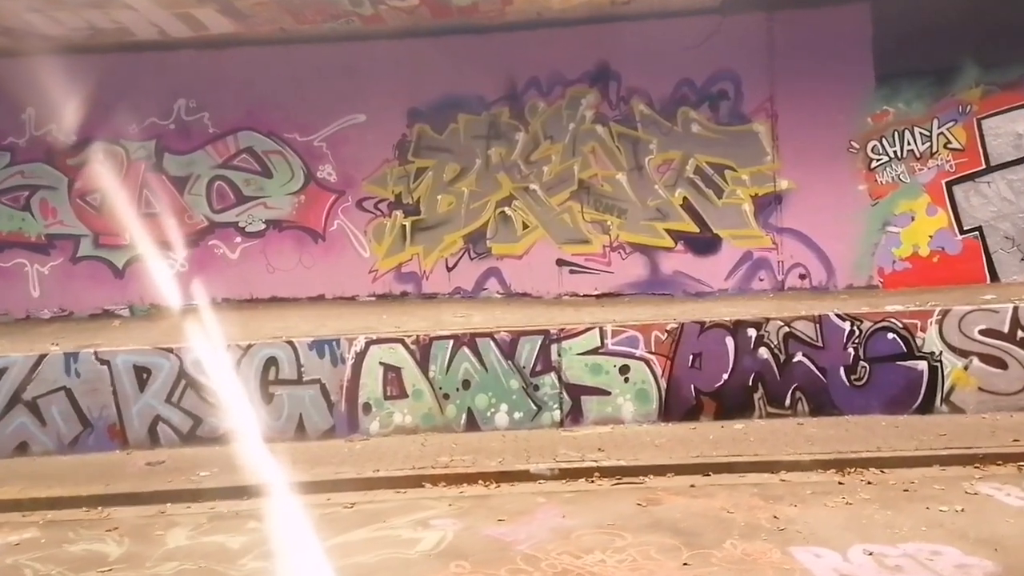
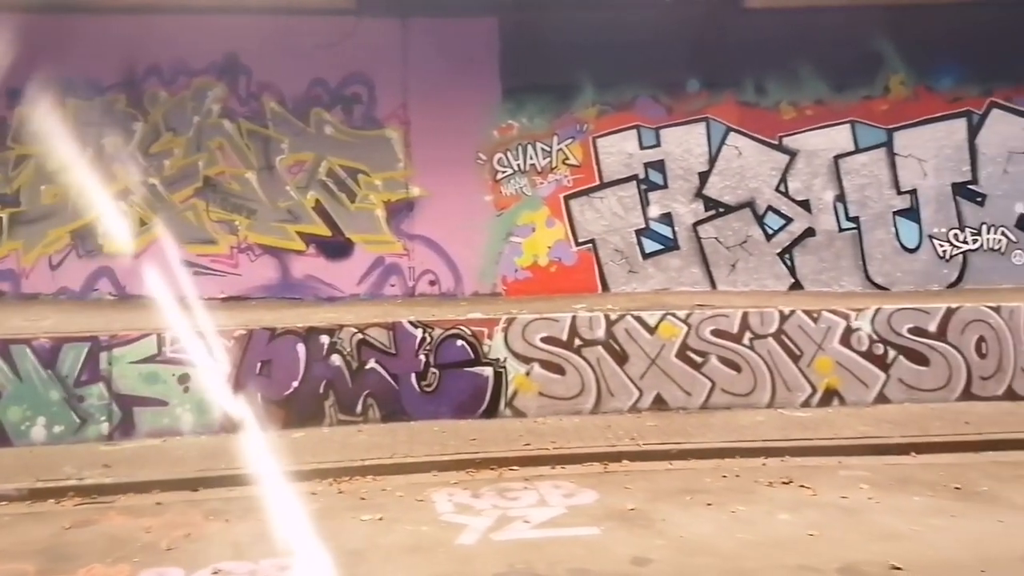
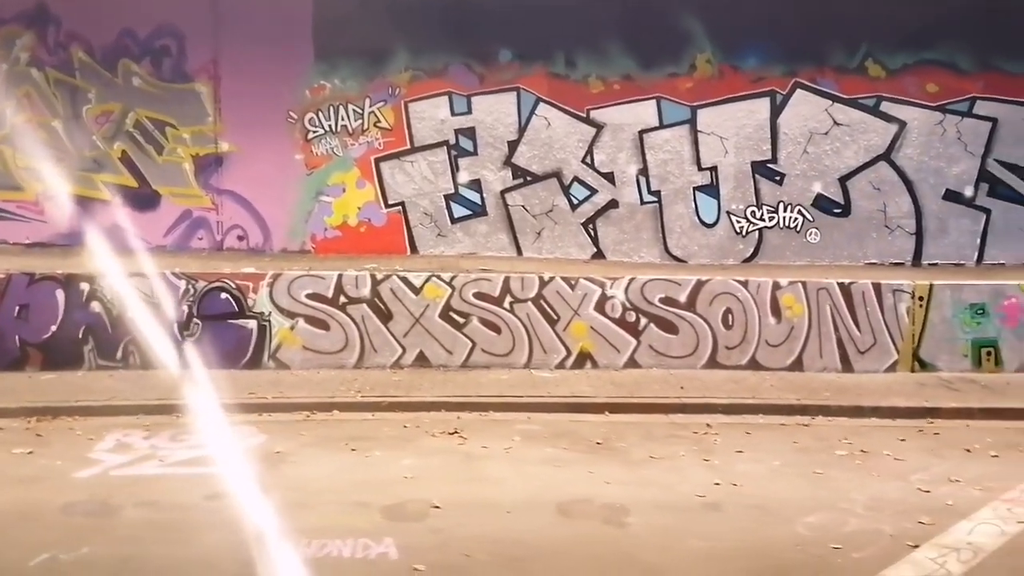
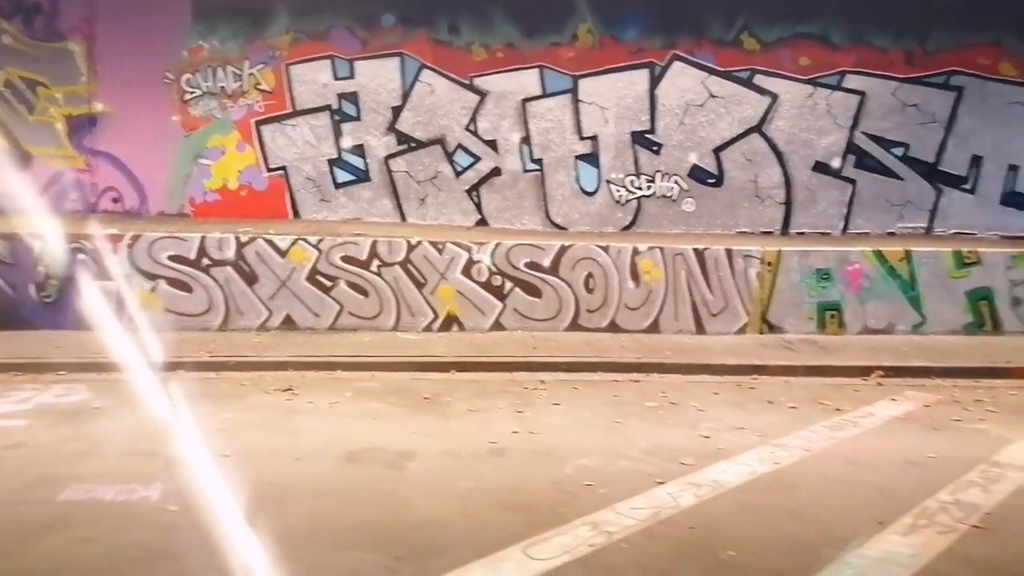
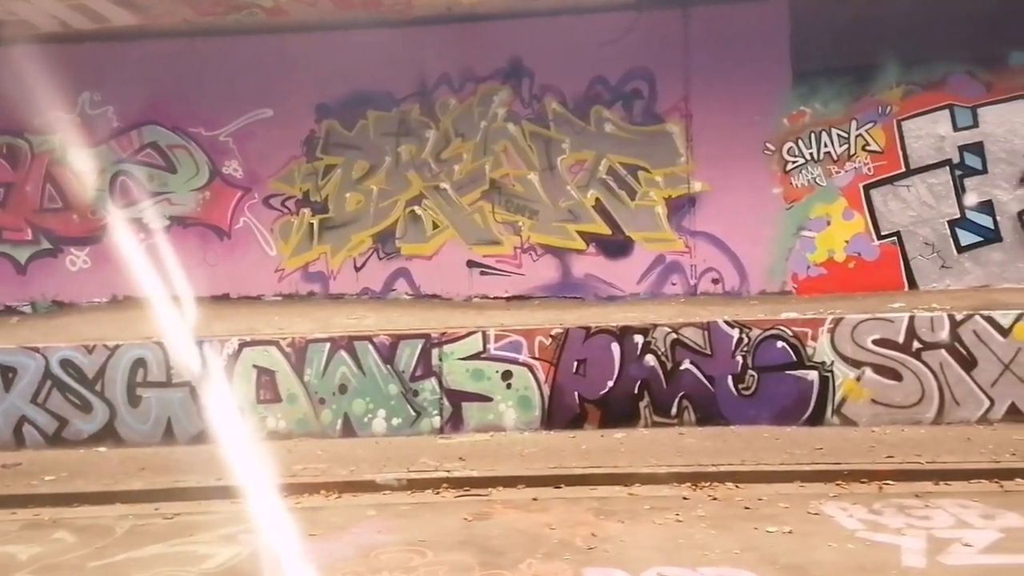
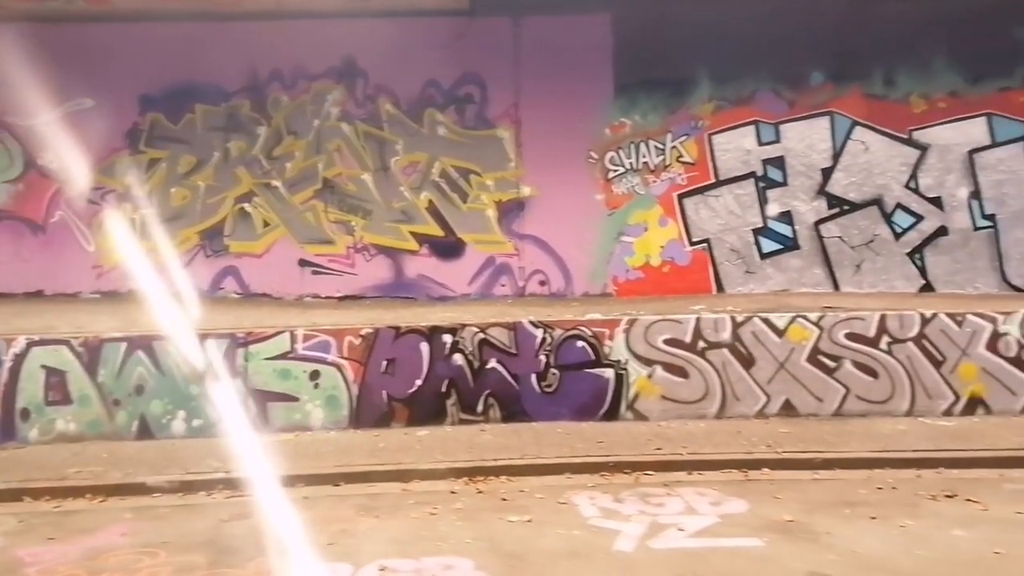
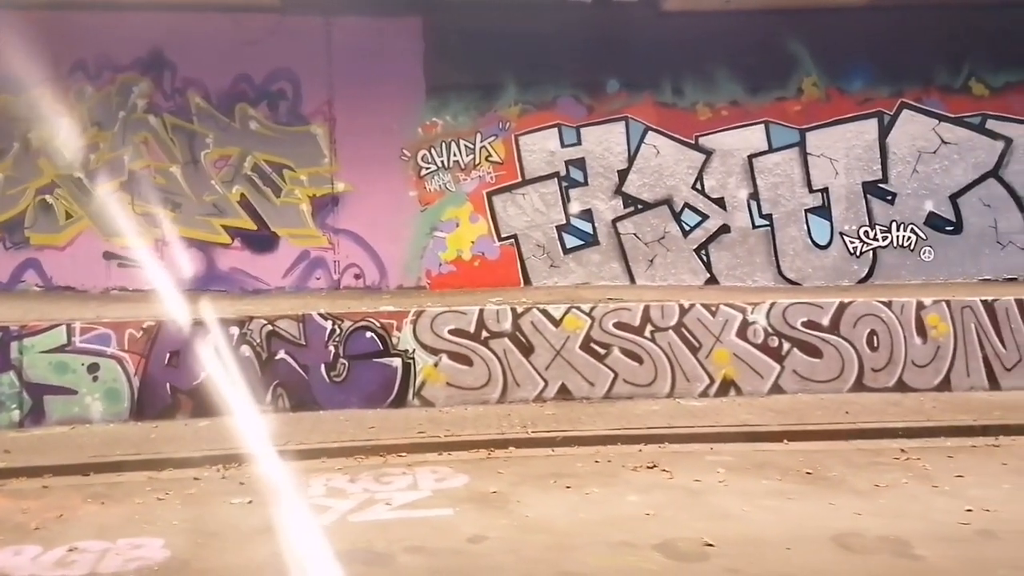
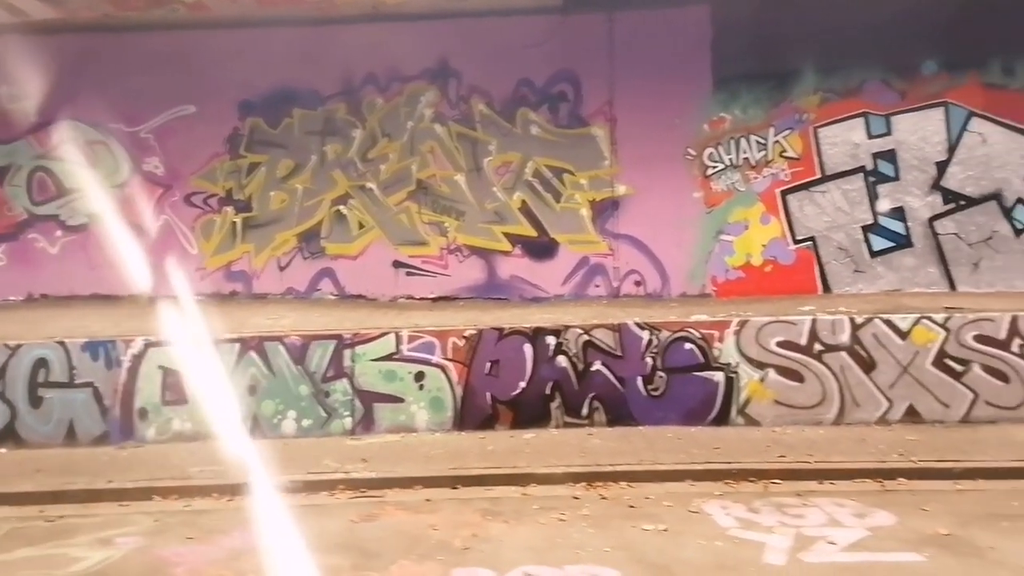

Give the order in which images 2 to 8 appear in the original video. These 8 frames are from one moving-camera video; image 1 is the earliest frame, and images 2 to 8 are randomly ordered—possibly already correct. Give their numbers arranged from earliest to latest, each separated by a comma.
5, 8, 6, 2, 7, 3, 4
